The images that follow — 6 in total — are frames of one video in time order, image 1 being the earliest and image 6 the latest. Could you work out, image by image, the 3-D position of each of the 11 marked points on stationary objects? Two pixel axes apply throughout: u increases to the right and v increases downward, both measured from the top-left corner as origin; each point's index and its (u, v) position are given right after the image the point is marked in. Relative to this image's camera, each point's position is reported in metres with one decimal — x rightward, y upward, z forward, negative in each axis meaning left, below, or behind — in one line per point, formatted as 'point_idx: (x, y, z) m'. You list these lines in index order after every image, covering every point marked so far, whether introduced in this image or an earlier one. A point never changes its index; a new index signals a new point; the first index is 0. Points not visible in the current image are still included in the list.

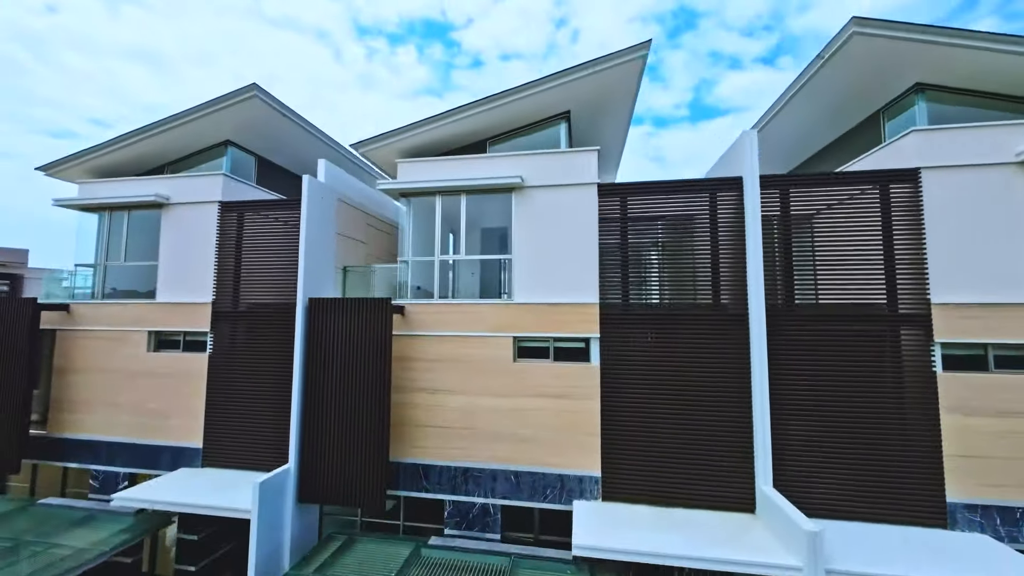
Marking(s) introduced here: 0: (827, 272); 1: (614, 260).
0: (+4.3, +0.2, +5.5) m
1: (+1.5, +0.4, +5.9) m
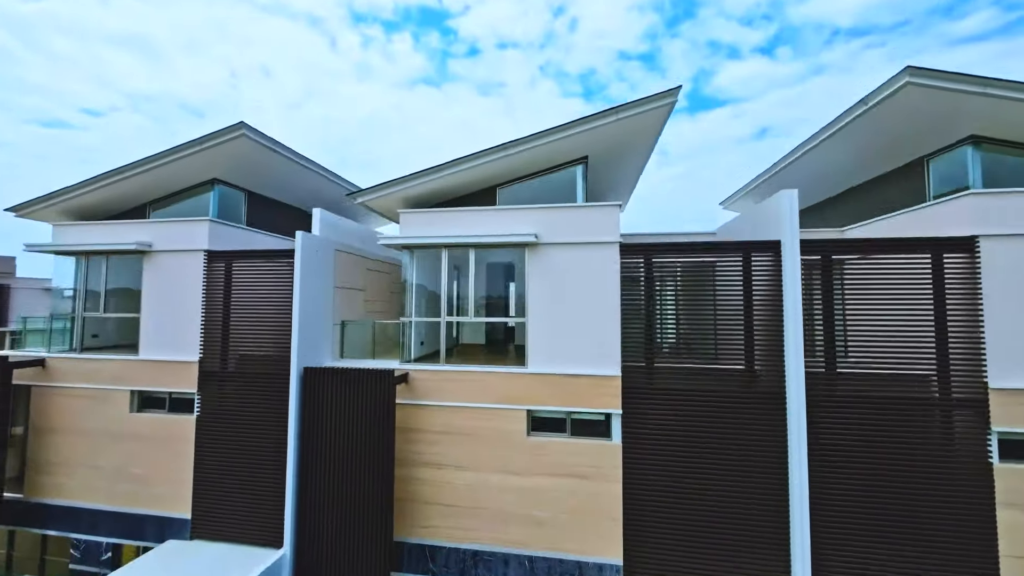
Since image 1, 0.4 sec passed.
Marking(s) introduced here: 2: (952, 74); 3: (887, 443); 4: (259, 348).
0: (+4.5, -0.8, +5.0) m
1: (+1.7, -0.5, +5.5) m
2: (+5.3, +2.6, +4.8) m
3: (+4.6, -1.9, +4.9) m
4: (-4.0, -1.0, +6.3) m
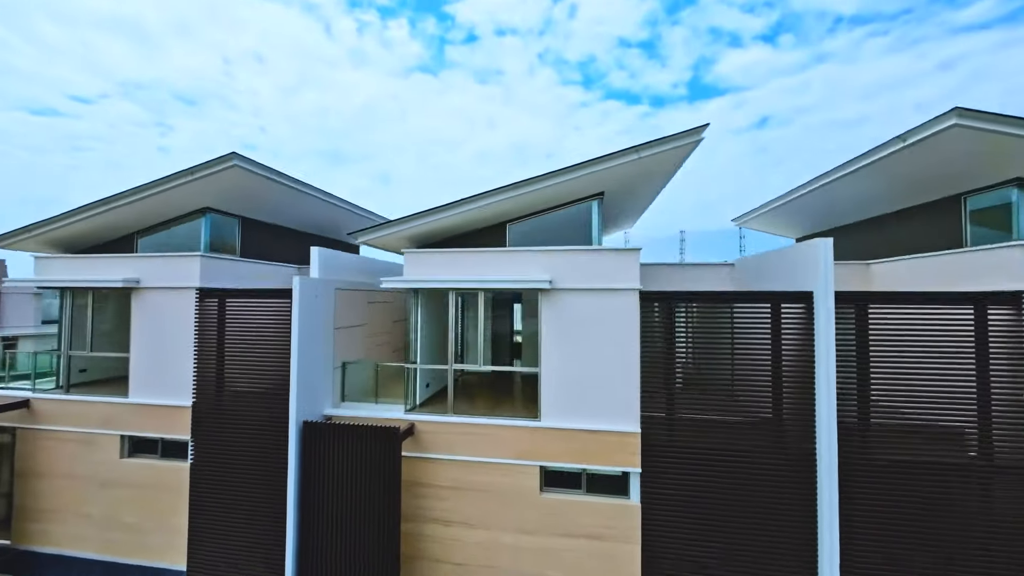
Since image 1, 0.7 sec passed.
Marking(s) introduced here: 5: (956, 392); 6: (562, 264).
0: (+4.7, -1.4, +4.7) m
1: (+1.9, -1.2, +5.1) m
2: (+5.4, +1.9, +4.4) m
3: (+4.7, -2.5, +4.7) m
4: (-3.9, -1.6, +6.0) m
5: (+5.1, -1.2, +4.6) m
6: (+0.7, +0.3, +5.3) m
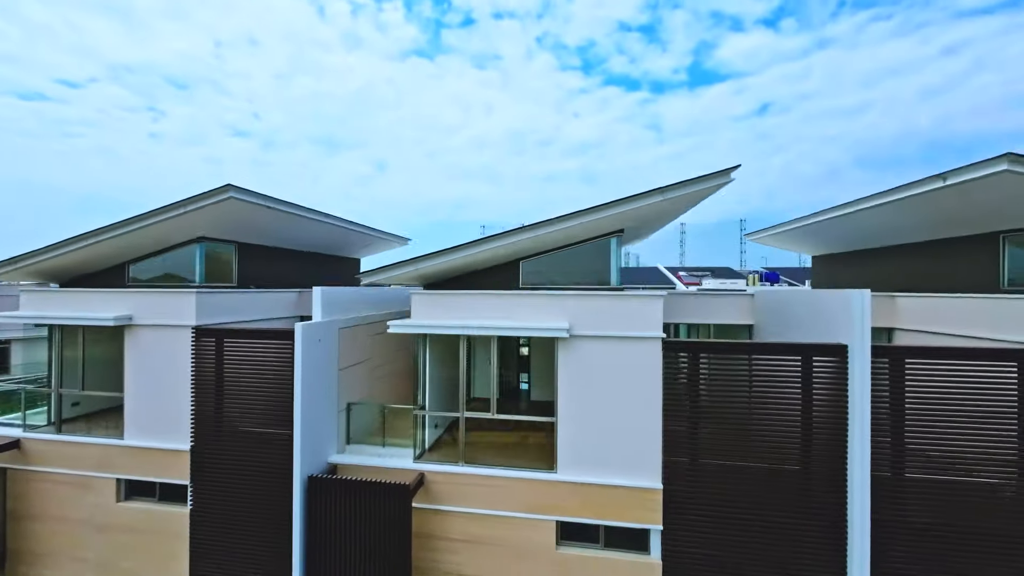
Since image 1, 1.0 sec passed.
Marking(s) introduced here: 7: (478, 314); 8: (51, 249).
0: (+4.9, -2.0, +4.5) m
1: (+2.1, -1.8, +4.9) m
2: (+5.6, +1.3, +4.1) m
3: (+4.9, -3.2, +4.5) m
4: (-3.7, -2.1, +5.7) m
5: (+5.3, -1.8, +4.4) m
6: (+0.9, -0.3, +5.0) m
7: (-0.4, -0.3, +5.2) m
8: (-7.0, +0.6, +6.1) m
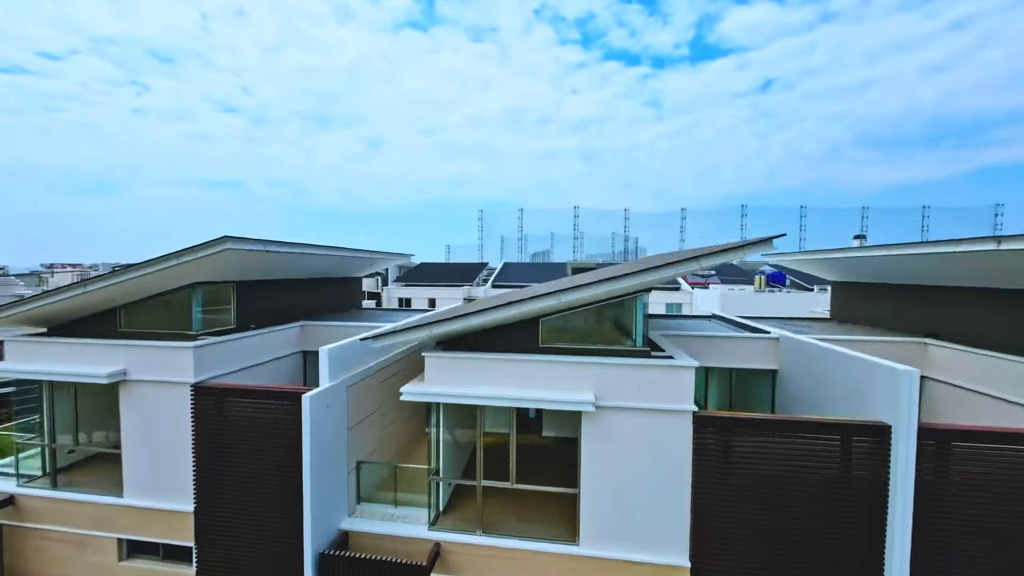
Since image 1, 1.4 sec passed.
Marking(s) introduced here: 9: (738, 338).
0: (+5.1, -2.8, +4.3) m
1: (+2.3, -2.6, +4.7) m
2: (+5.9, +0.4, +3.8) m
3: (+5.2, -4.0, +4.4) m
4: (-3.4, -2.9, +5.5) m
5: (+5.6, -2.6, +4.2) m
6: (+1.1, -1.1, +4.7) m
7: (-0.2, -1.1, +4.9) m
8: (-6.7, -0.1, +5.7) m
9: (+3.7, -0.8, +6.7) m
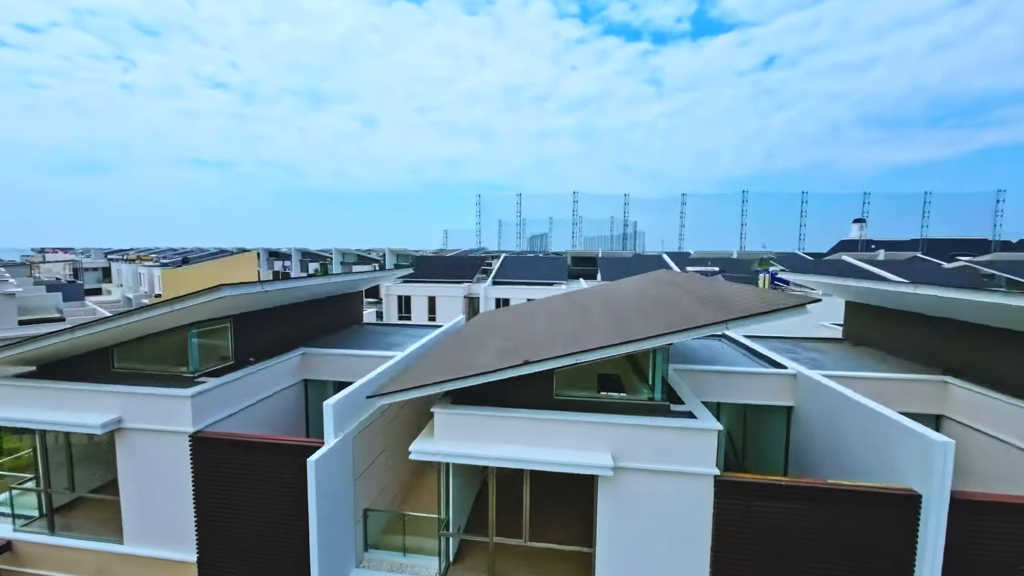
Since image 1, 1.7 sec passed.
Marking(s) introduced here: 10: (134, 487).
0: (+5.3, -3.5, +4.2) m
1: (+2.5, -3.2, +4.6) m
2: (+6.0, -0.2, +3.5) m
3: (+5.4, -4.6, +4.3) m
4: (-3.3, -3.5, +5.3) m
5: (+5.7, -3.3, +4.1) m
6: (+1.3, -1.7, +4.5) m
7: (0.0, -1.7, +4.7) m
8: (-6.6, -0.7, +5.4) m
9: (+3.9, -1.4, +6.5) m
10: (-5.2, -2.7, +5.5) m
